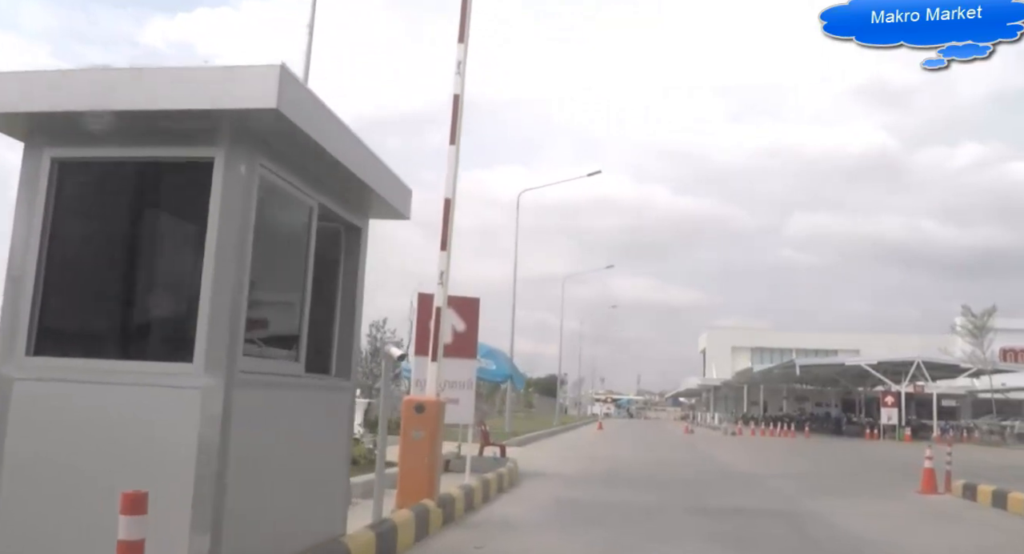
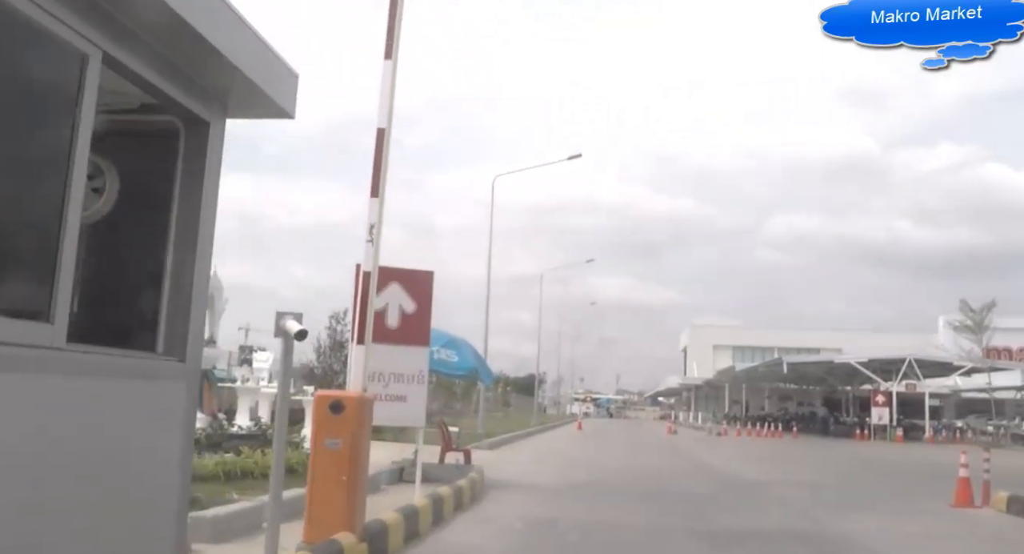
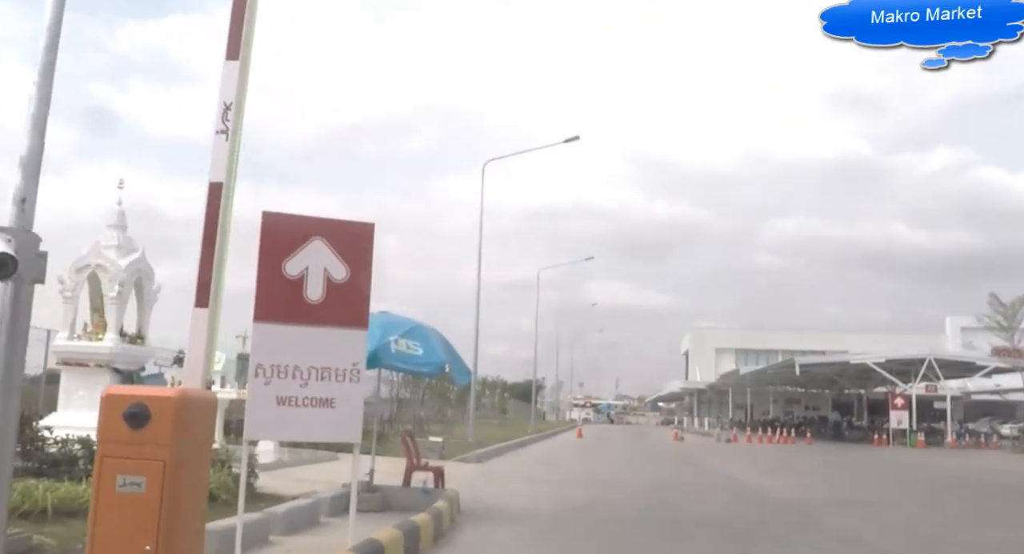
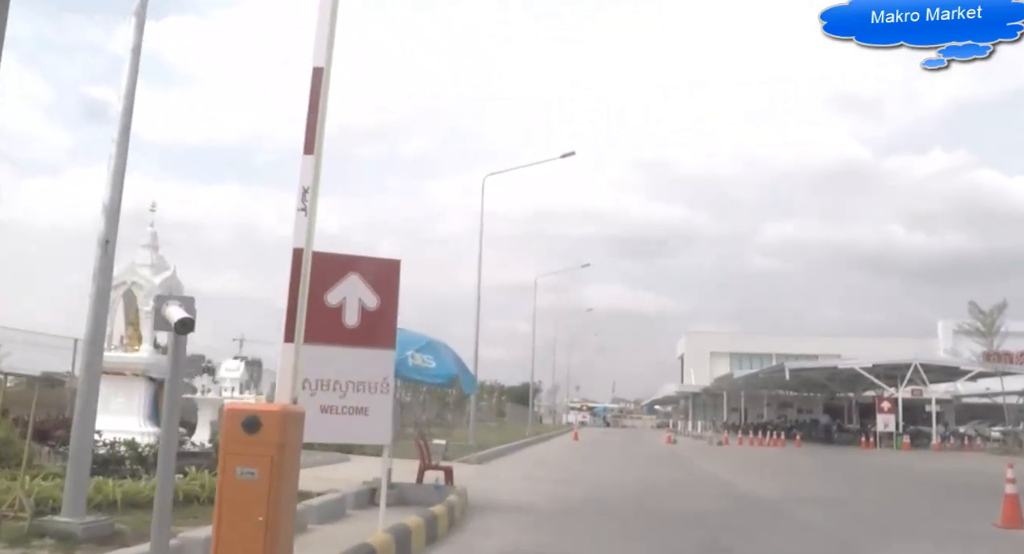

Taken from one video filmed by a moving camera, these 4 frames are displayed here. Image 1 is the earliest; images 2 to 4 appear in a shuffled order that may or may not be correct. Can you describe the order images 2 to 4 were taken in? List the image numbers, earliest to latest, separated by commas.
2, 4, 3
